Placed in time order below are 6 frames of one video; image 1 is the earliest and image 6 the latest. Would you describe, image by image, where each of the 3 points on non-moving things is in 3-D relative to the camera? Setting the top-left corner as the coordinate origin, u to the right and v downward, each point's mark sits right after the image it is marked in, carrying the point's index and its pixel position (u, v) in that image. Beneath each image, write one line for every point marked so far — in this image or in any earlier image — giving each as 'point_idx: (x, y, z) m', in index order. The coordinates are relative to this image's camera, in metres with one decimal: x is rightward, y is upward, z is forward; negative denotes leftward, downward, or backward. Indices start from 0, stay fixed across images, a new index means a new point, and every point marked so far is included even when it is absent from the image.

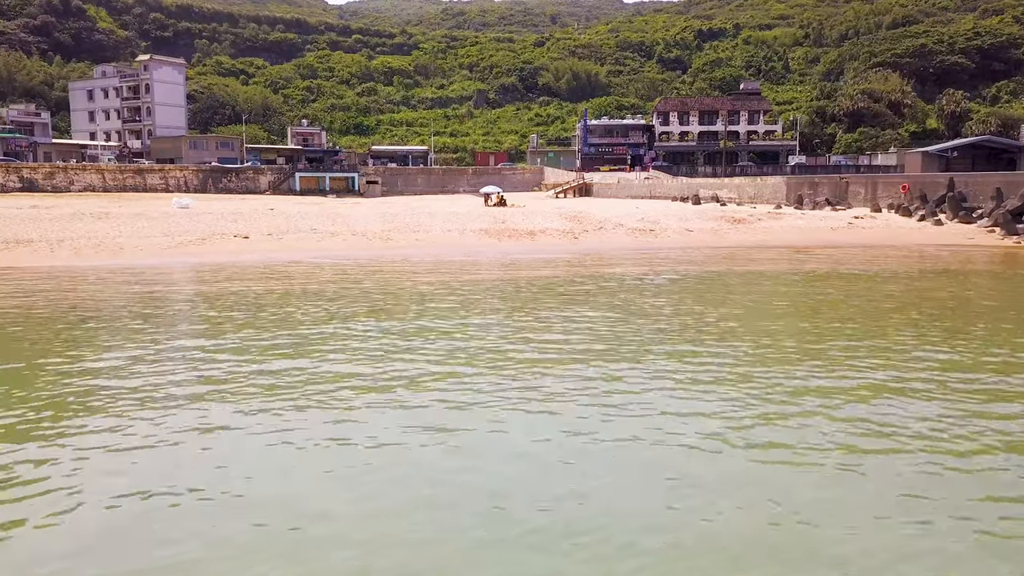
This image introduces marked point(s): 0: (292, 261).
0: (-6.1, +0.7, +19.6) m
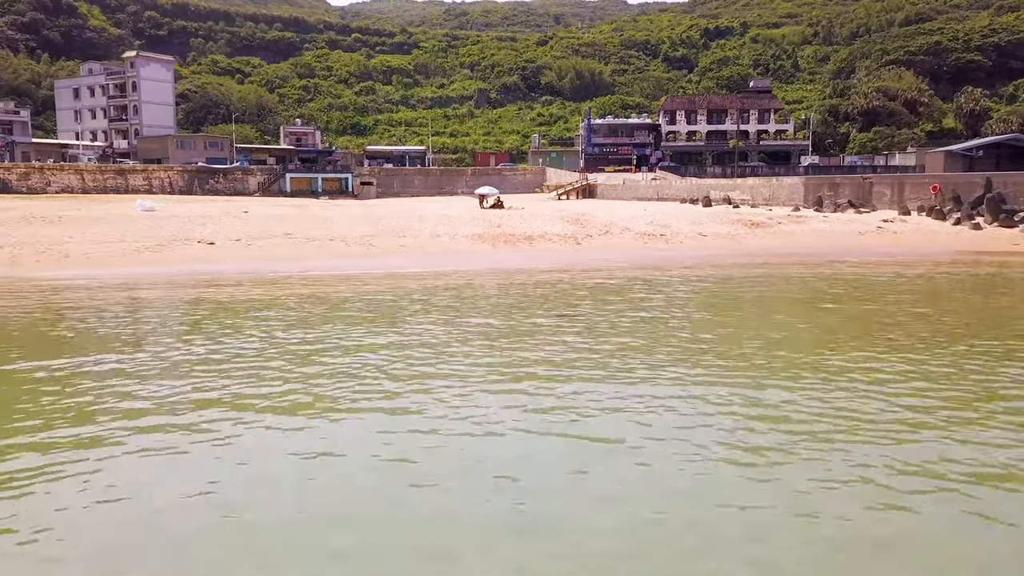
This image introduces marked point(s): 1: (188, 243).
0: (-6.2, +0.4, +17.4) m
1: (-8.6, +1.2, +19.0) m
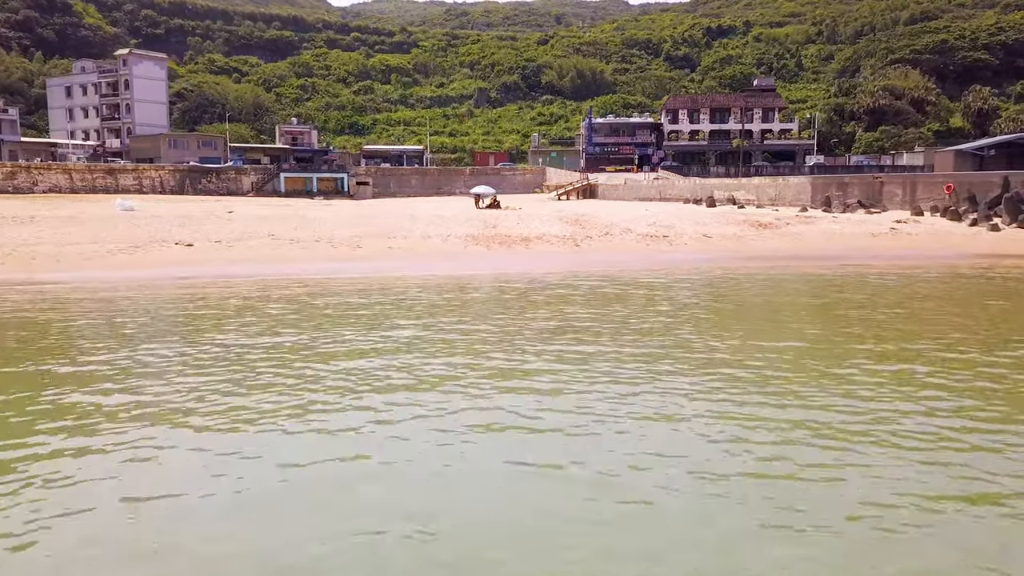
0: (-6.3, +0.3, +16.4) m
1: (-8.7, +1.1, +18.0) m
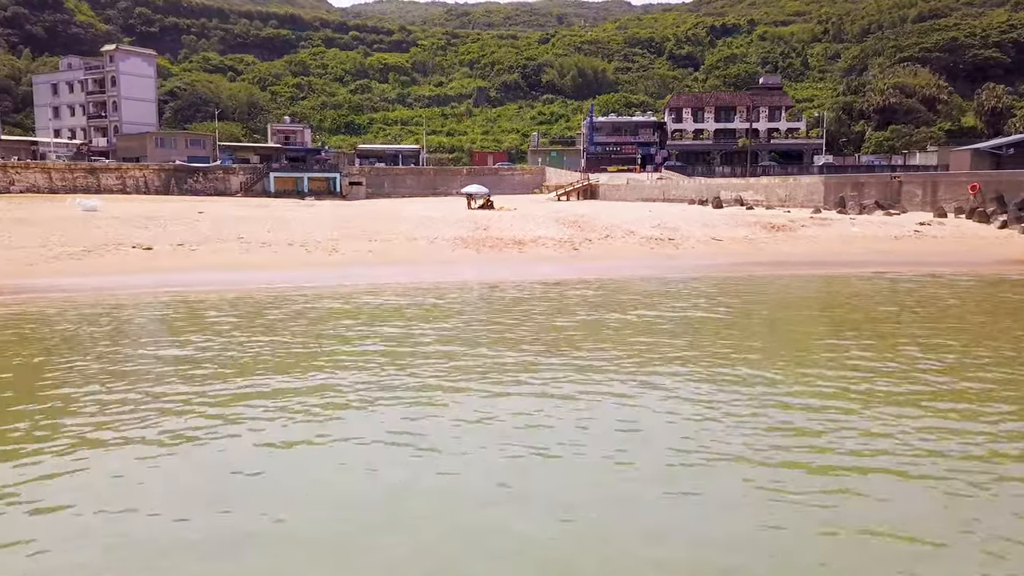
0: (-6.5, +0.1, +14.8) m
1: (-8.9, +0.9, +16.4) m
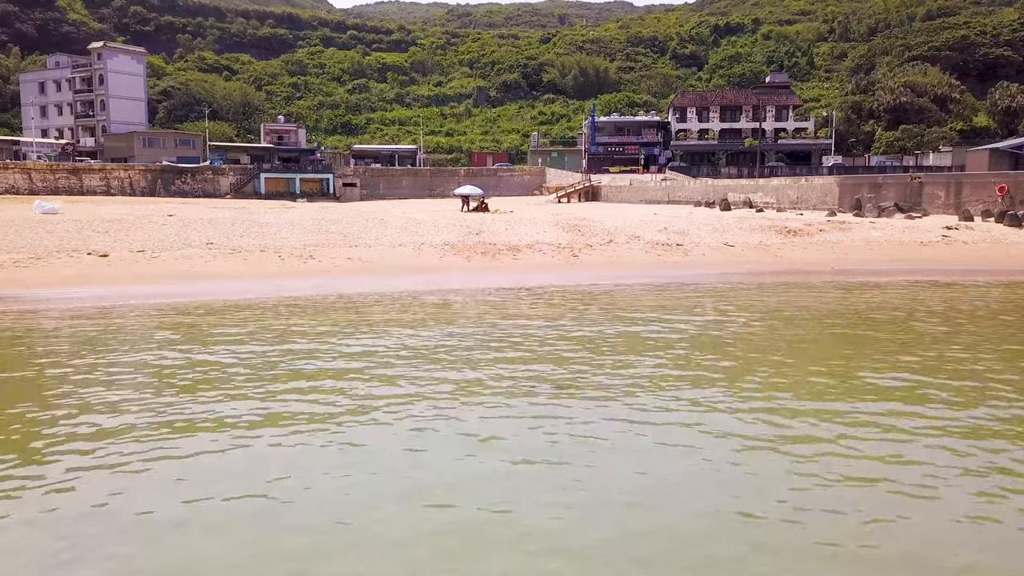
0: (-6.7, -0.1, +13.4) m
1: (-9.1, +0.7, +14.9) m
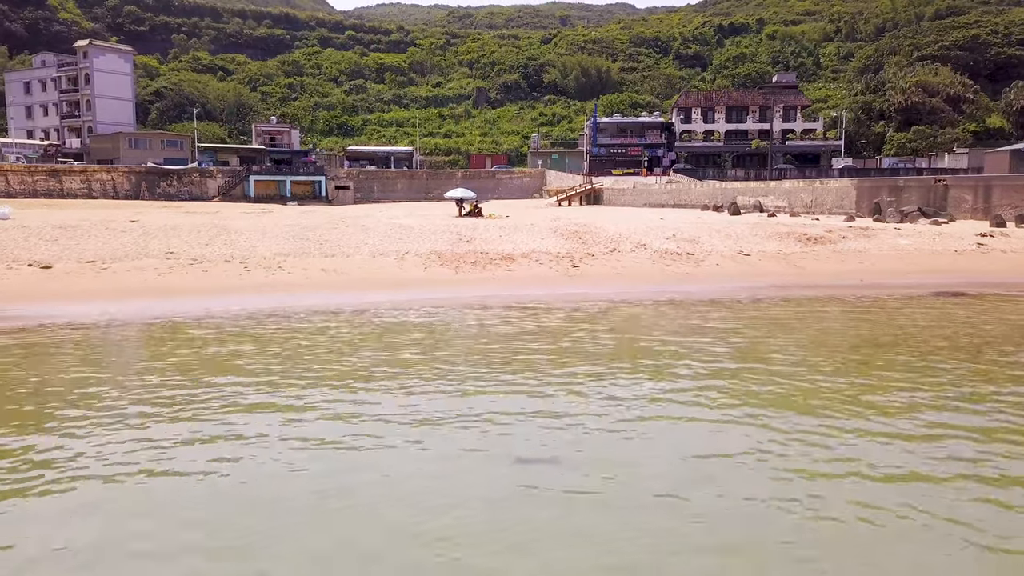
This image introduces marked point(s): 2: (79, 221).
0: (-6.8, -0.4, +11.8) m
1: (-9.2, +0.4, +13.3) m
2: (-10.2, +1.6, +16.8) m
